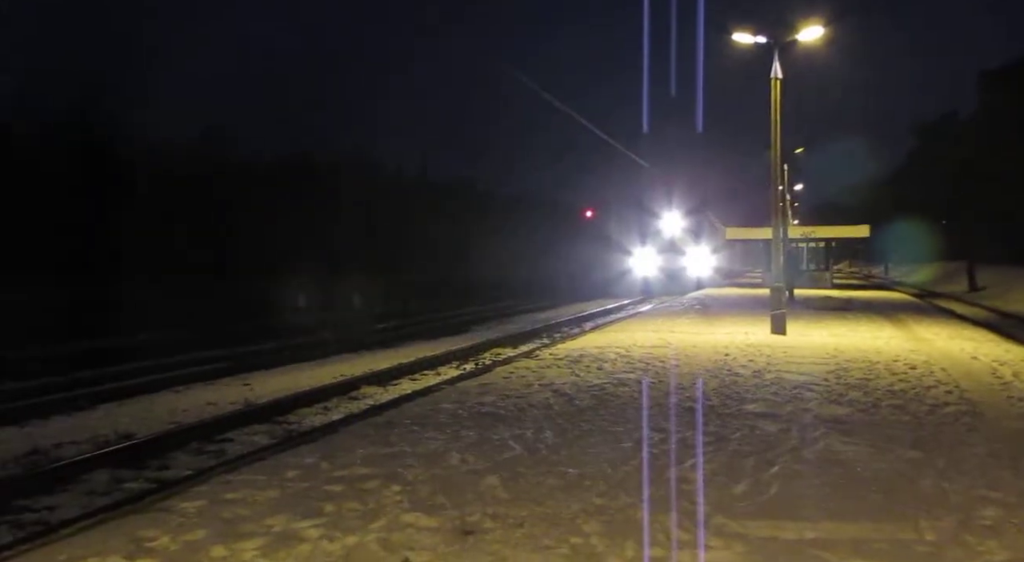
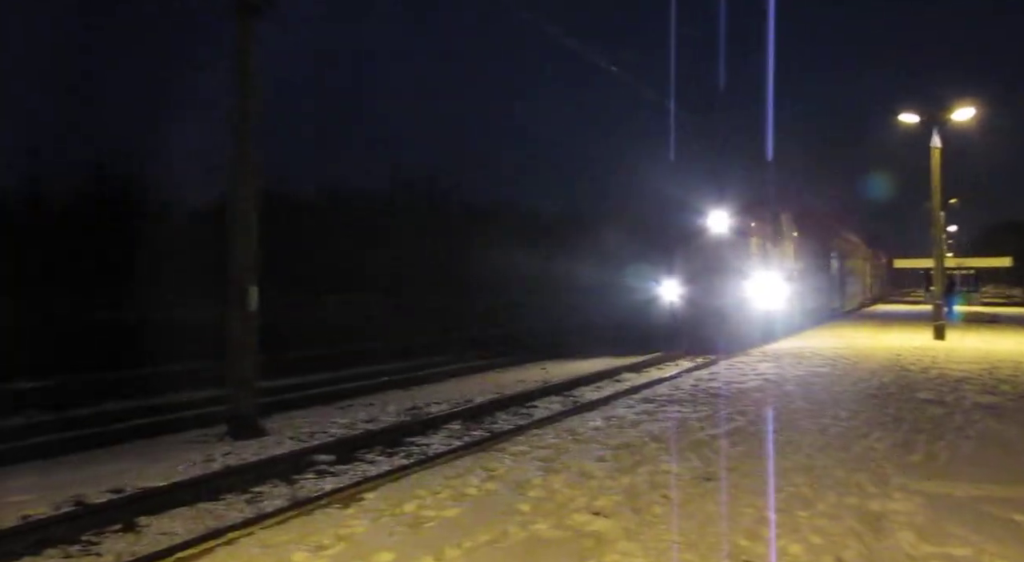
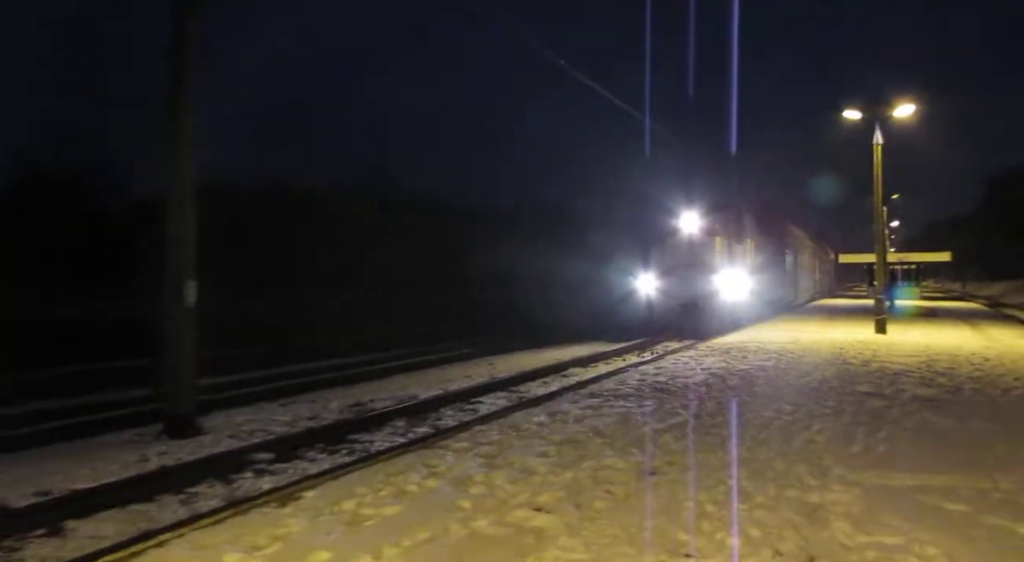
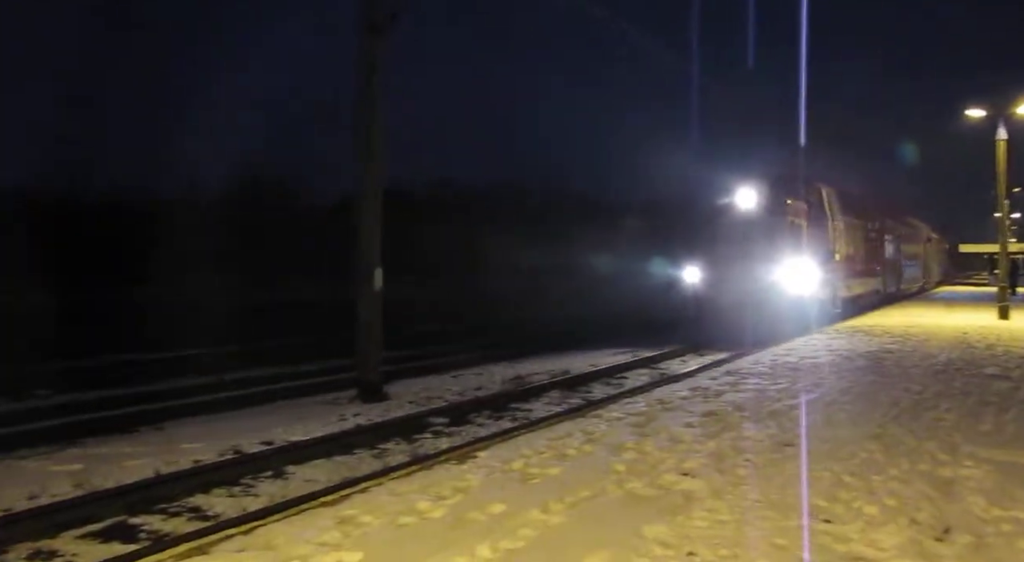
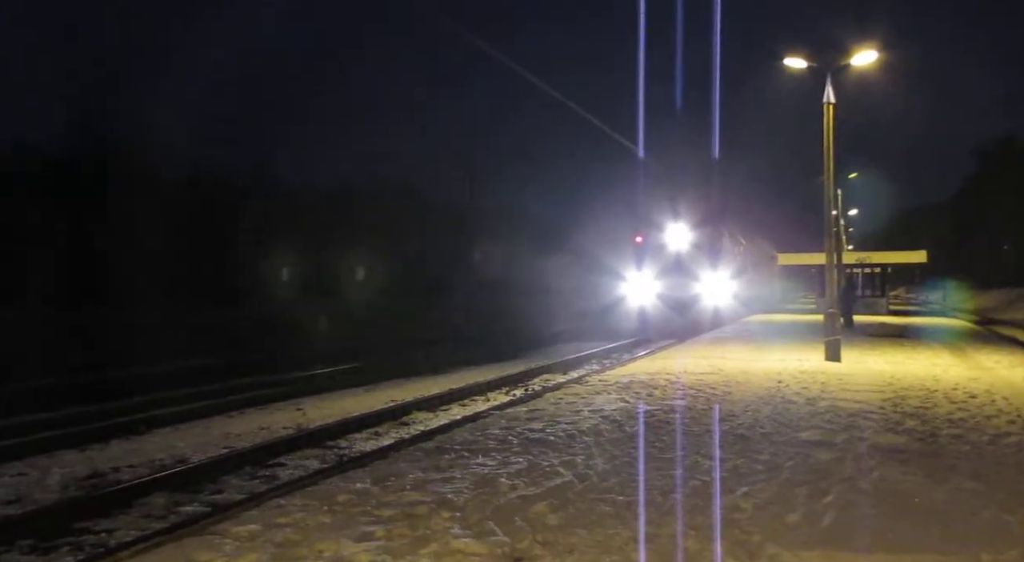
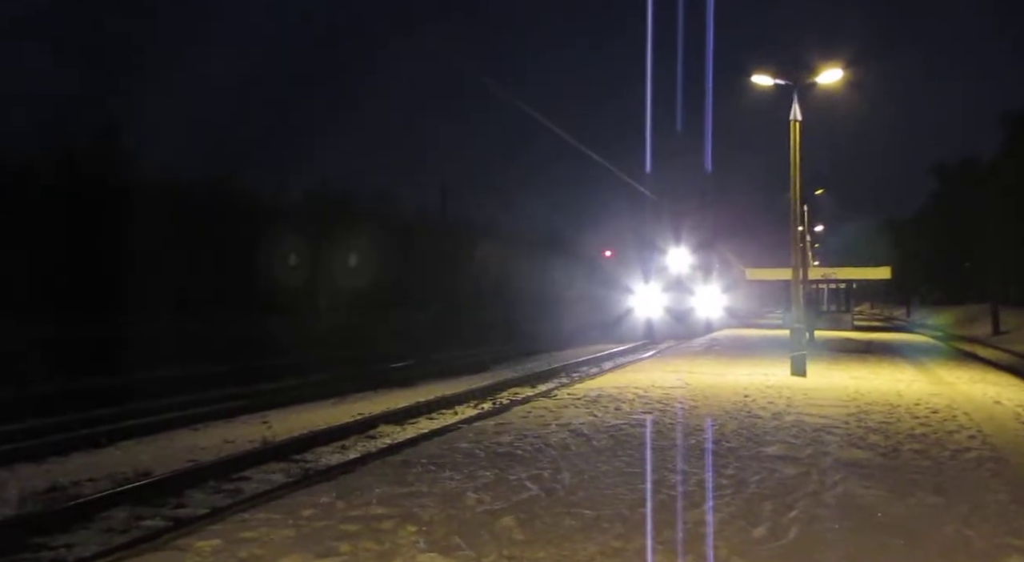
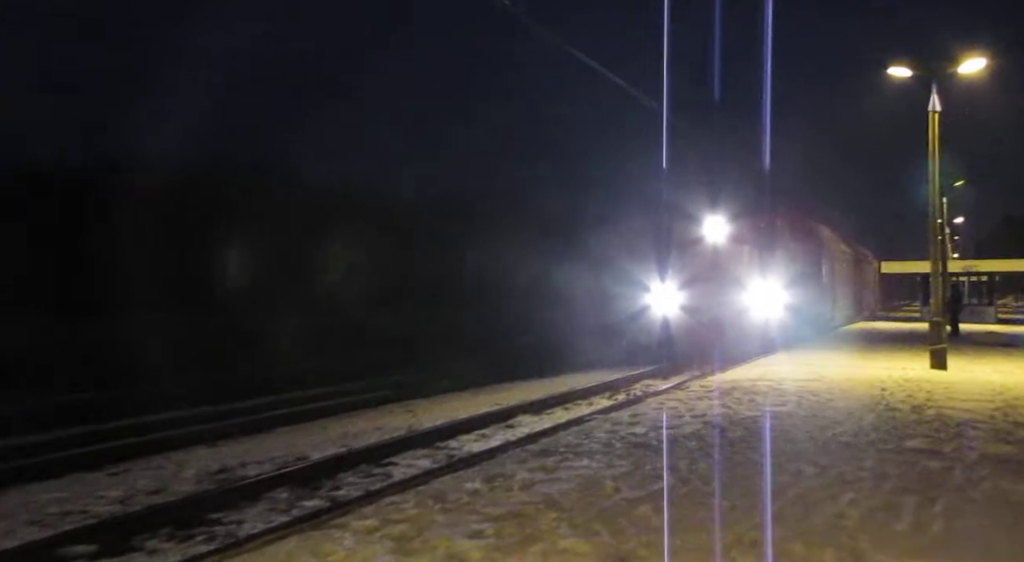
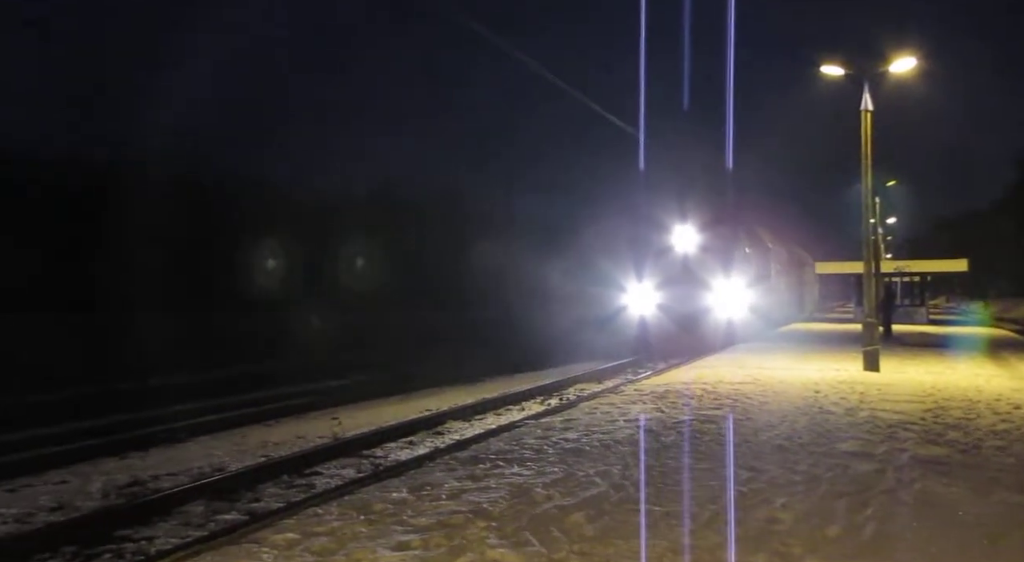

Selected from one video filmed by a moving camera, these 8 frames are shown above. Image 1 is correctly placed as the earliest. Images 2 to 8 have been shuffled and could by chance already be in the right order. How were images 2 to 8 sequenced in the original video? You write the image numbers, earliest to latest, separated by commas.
6, 5, 8, 7, 3, 2, 4
